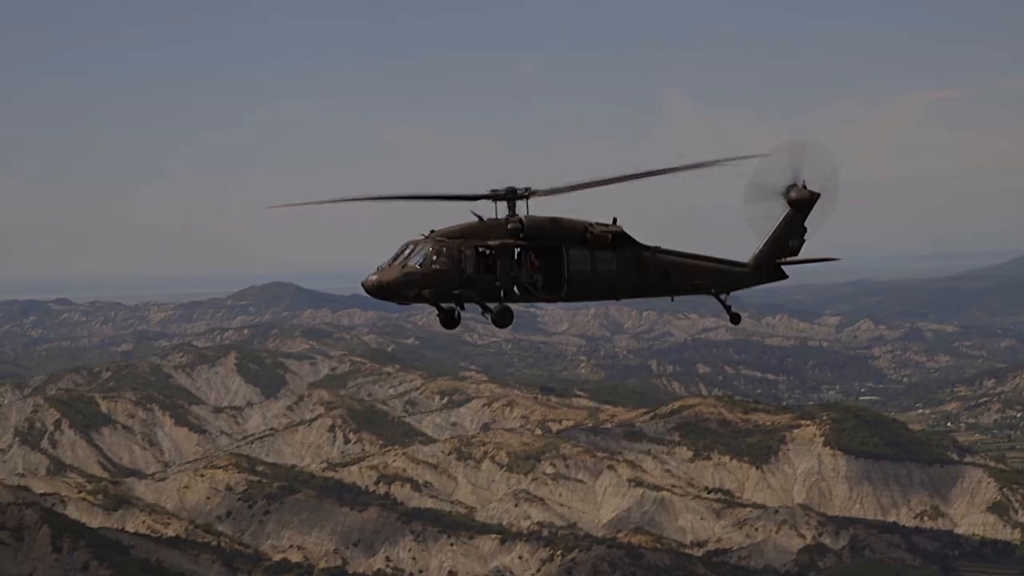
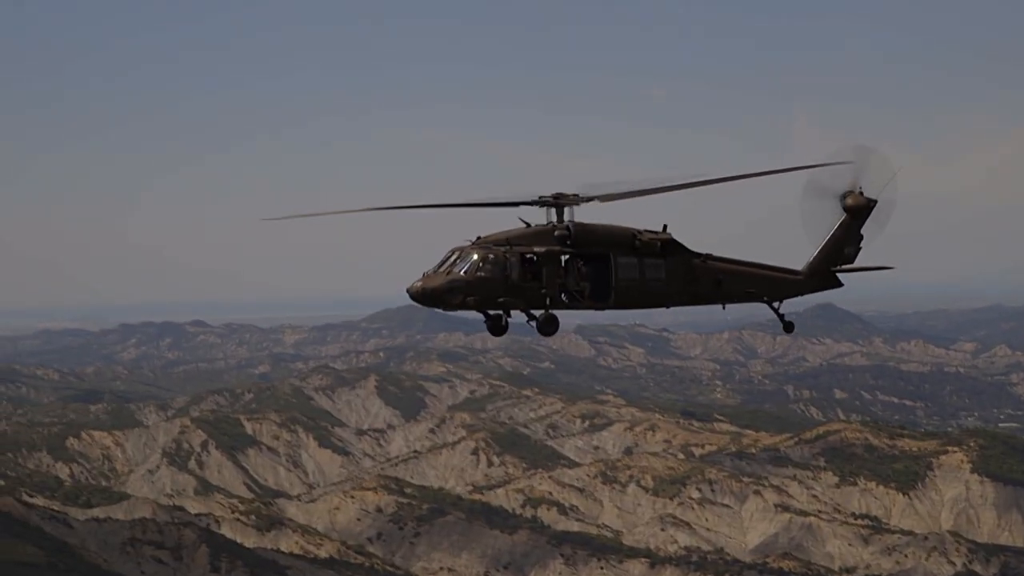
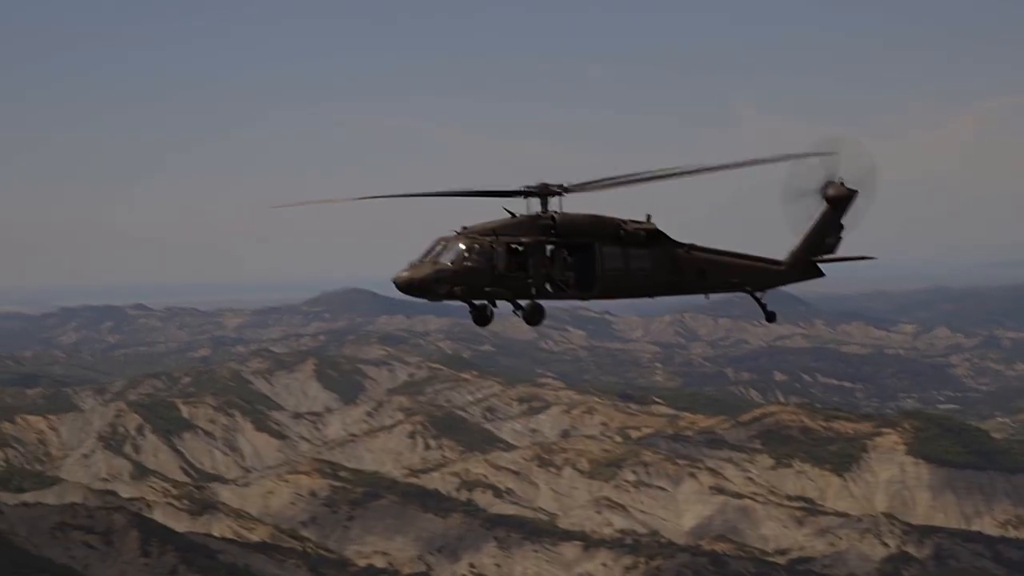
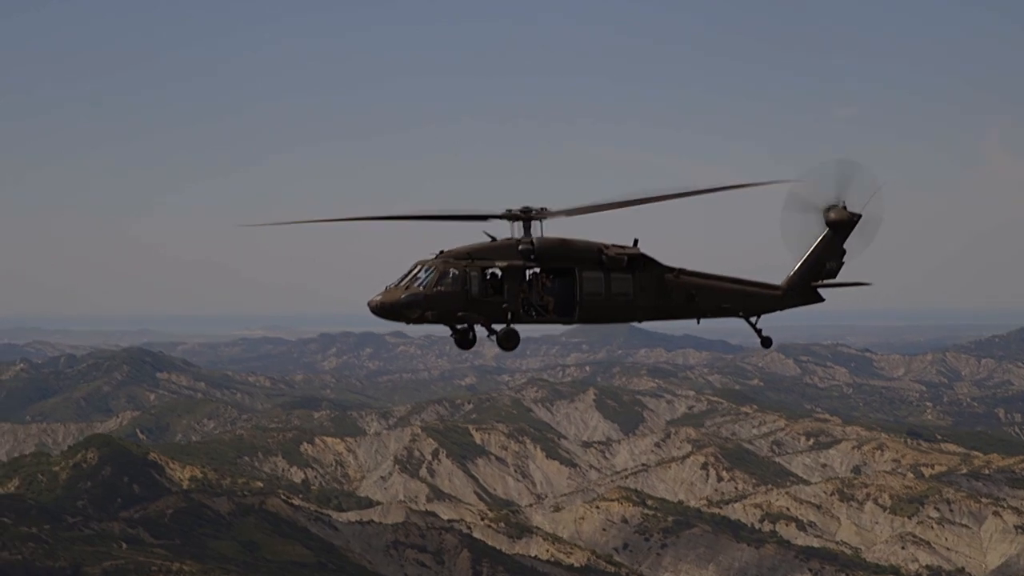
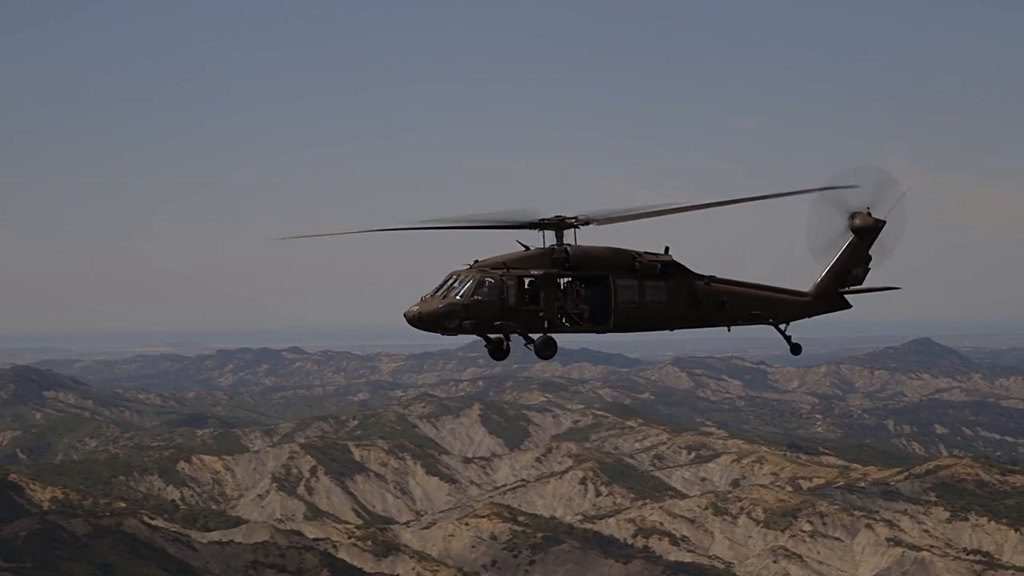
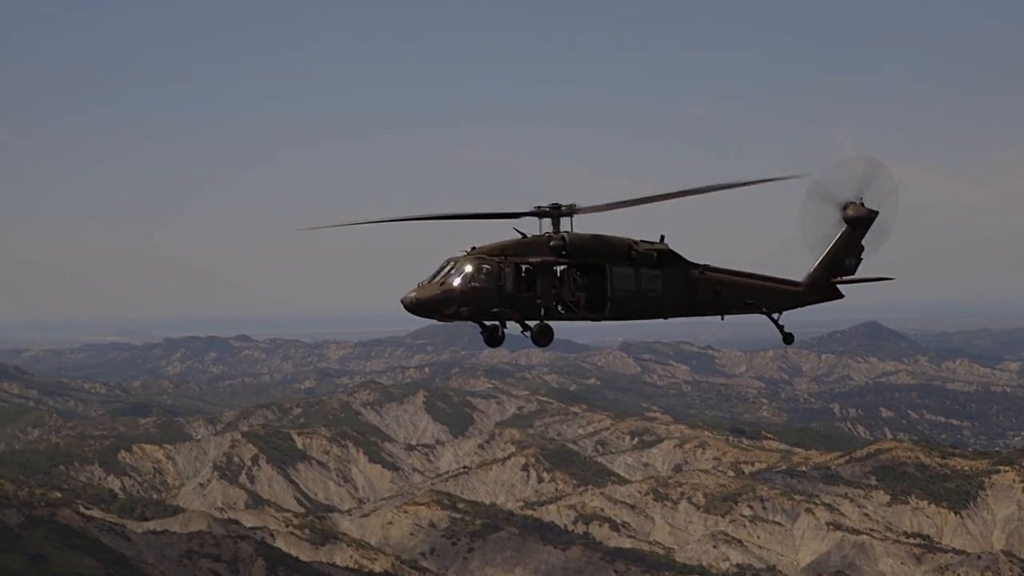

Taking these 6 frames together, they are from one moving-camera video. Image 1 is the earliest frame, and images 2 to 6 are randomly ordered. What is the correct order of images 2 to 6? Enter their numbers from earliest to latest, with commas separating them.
3, 2, 6, 5, 4
